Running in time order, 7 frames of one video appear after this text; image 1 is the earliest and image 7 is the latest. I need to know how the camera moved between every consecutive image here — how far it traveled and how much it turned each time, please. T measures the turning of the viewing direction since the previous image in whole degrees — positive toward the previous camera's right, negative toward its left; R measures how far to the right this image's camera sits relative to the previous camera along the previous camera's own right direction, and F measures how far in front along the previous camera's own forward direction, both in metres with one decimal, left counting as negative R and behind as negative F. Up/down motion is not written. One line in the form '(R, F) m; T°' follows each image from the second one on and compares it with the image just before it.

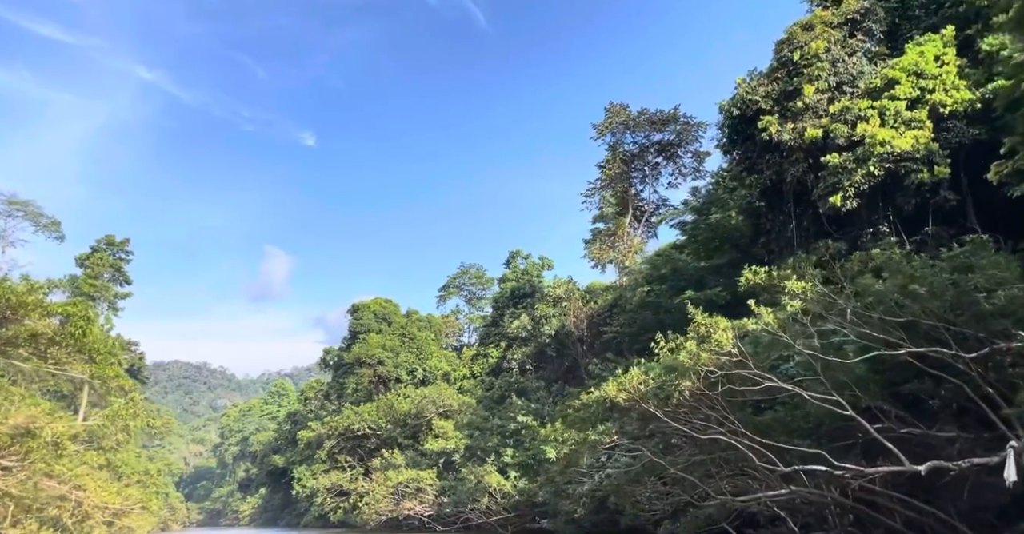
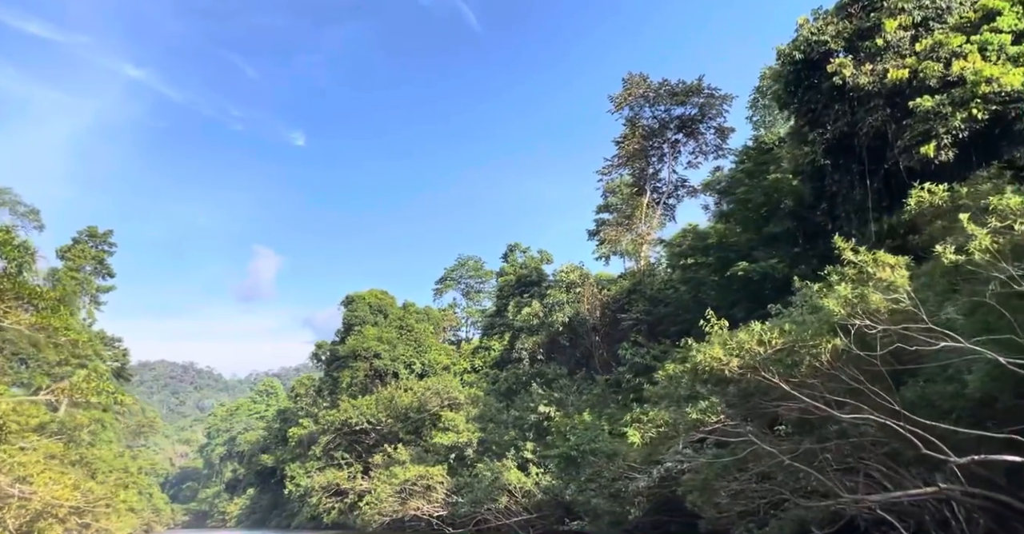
(-0.8, +2.0) m; +1°
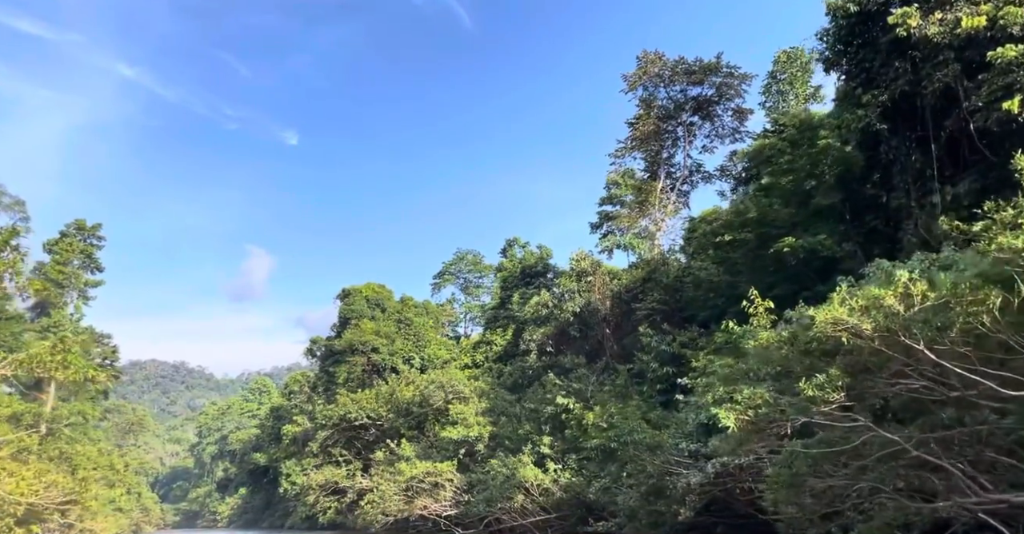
(-0.6, +1.3) m; +1°
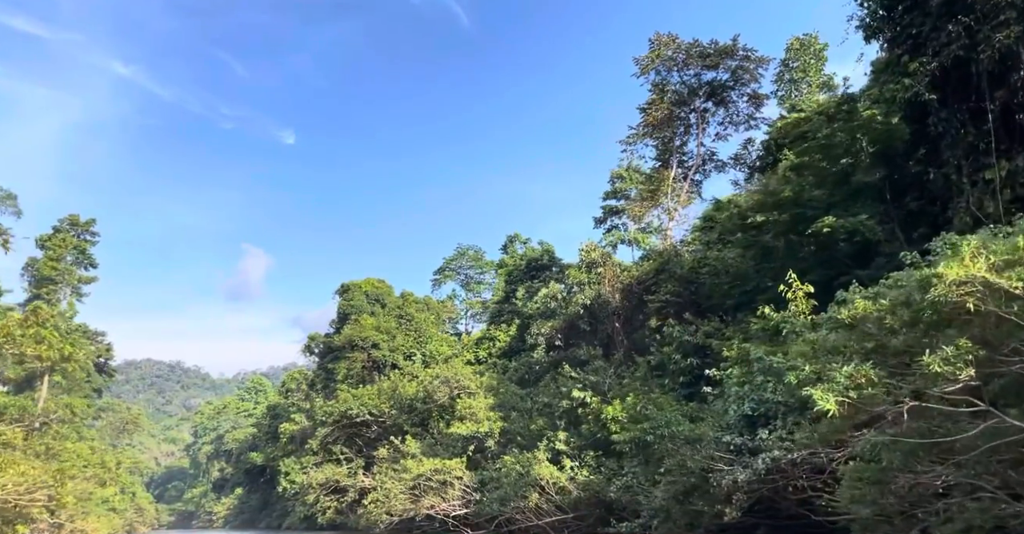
(-0.4, +0.9) m; 0°
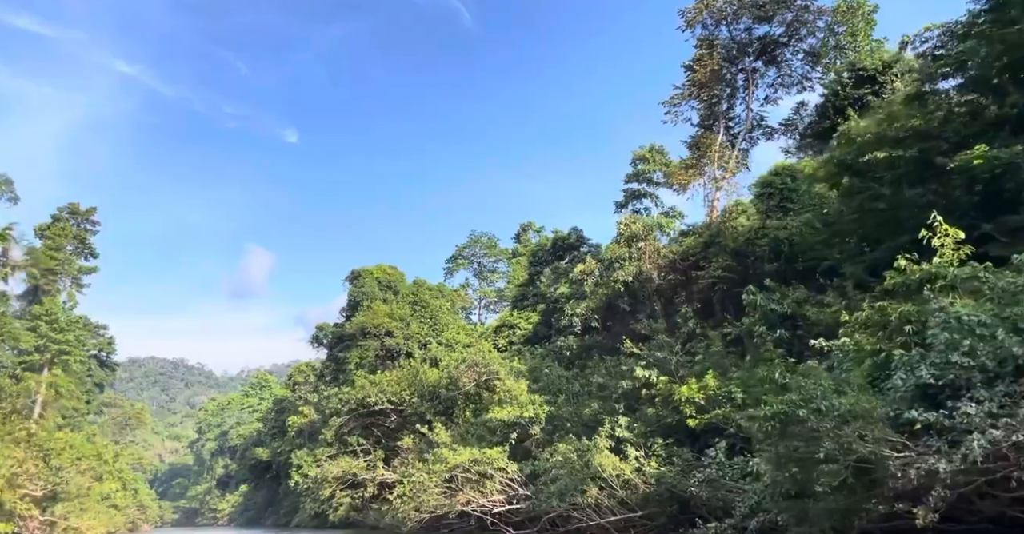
(-1.0, +2.3) m; 0°
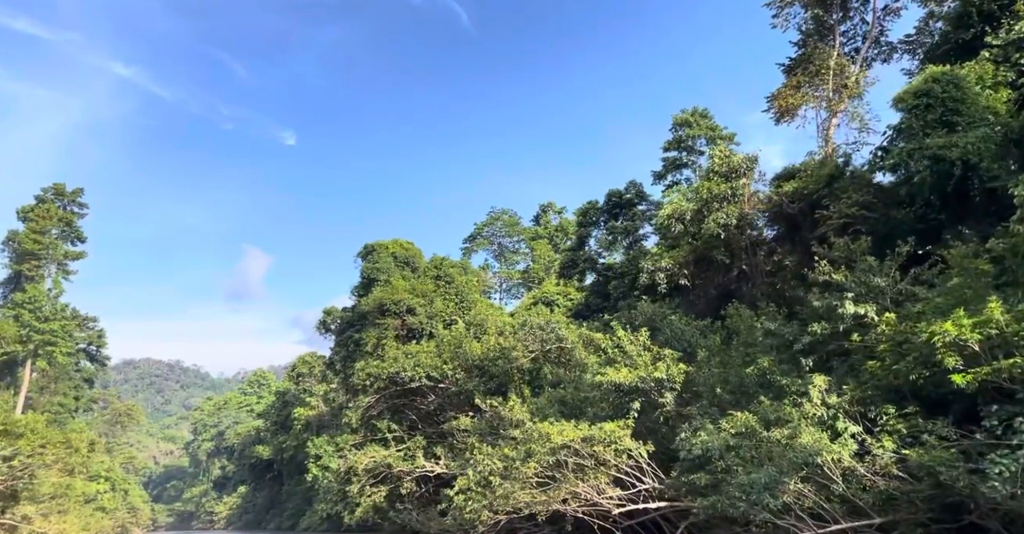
(-1.9, +4.6) m; 0°
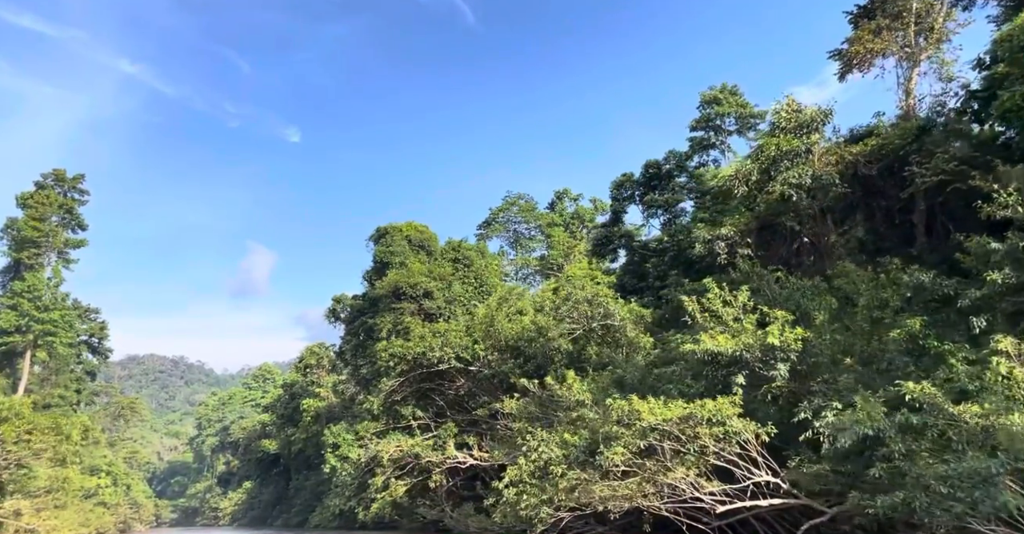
(-0.9, +2.1) m; 0°
